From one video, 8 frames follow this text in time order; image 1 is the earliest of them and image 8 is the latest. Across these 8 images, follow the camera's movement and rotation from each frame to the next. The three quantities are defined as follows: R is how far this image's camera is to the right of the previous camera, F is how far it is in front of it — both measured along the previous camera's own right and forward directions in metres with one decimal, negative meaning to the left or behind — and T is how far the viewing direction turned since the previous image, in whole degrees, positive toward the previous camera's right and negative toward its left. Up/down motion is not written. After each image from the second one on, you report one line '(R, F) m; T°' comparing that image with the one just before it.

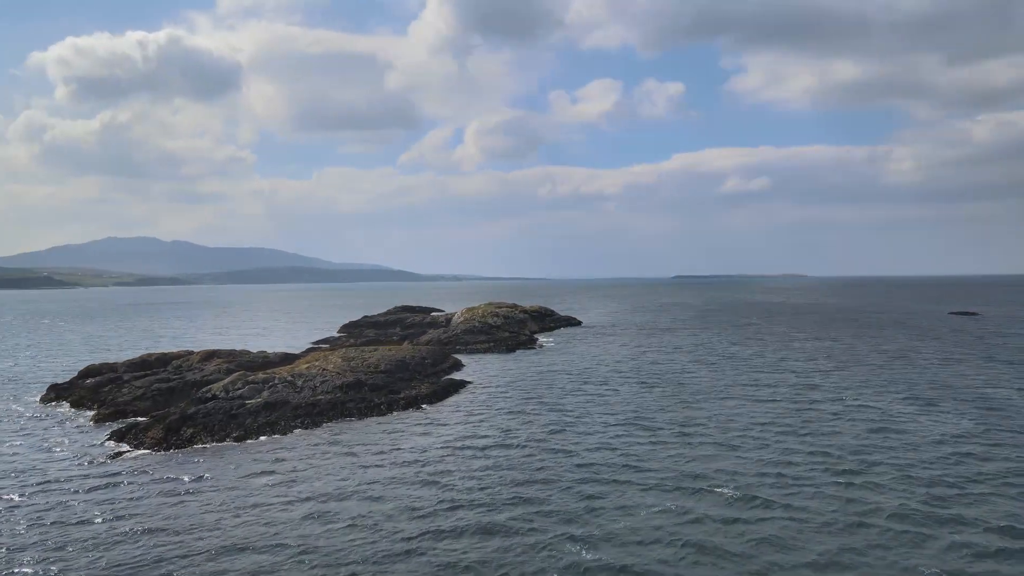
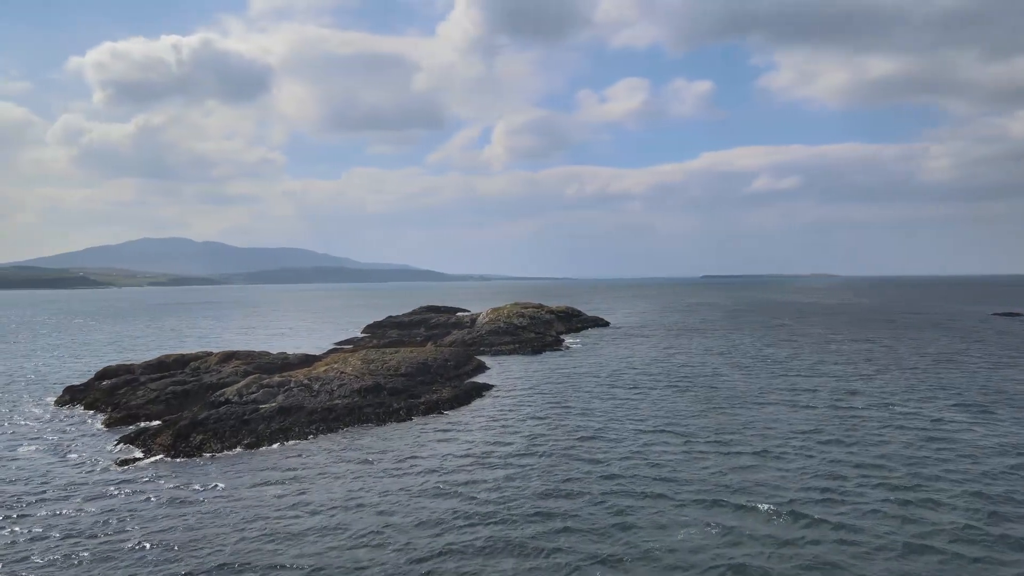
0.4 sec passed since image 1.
(+0.1, +1.5) m; -2°
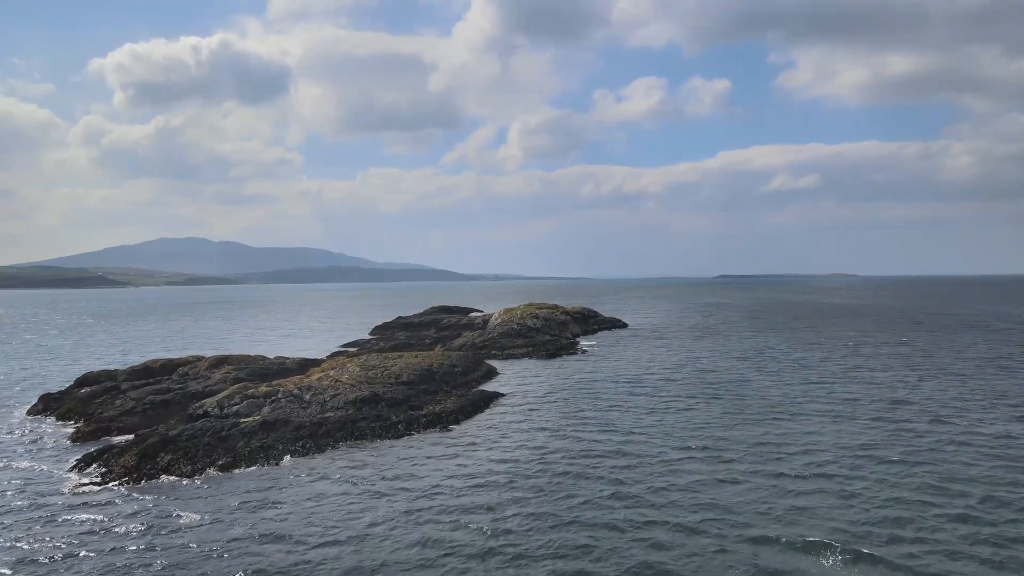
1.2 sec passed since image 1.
(+0.2, +3.1) m; -1°
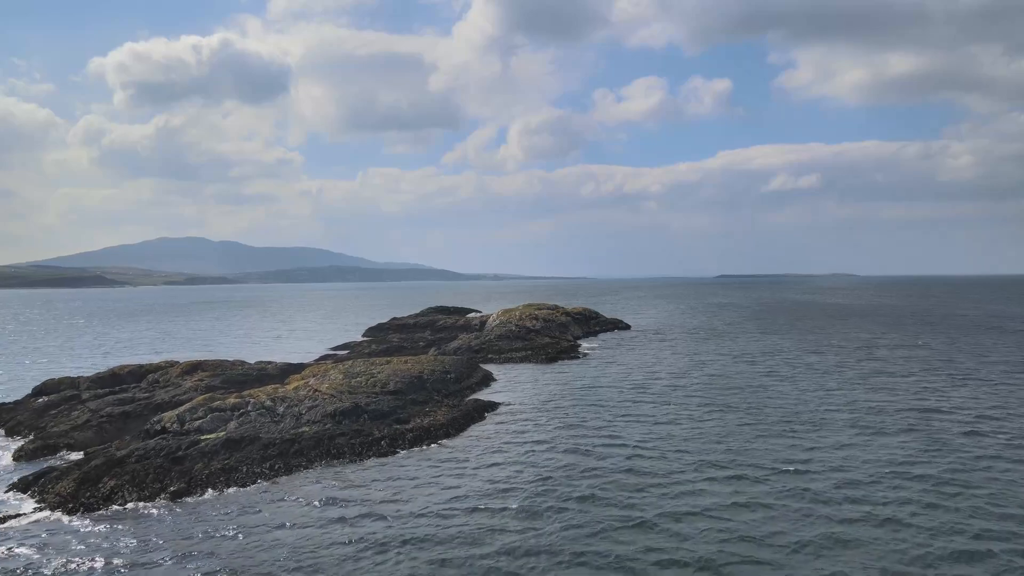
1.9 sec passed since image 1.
(+0.2, +2.8) m; 0°
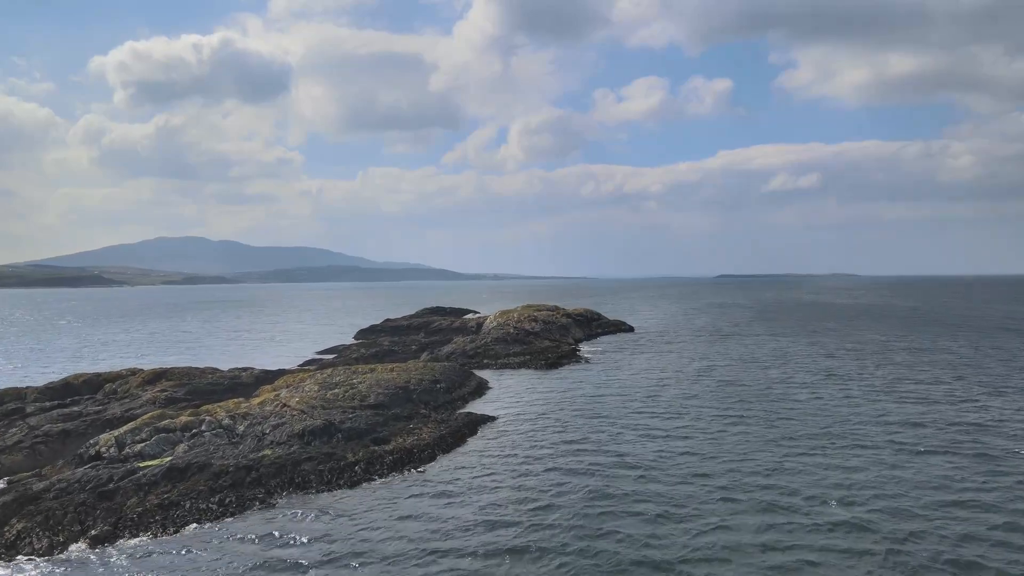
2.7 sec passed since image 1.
(+0.2, +3.3) m; 0°
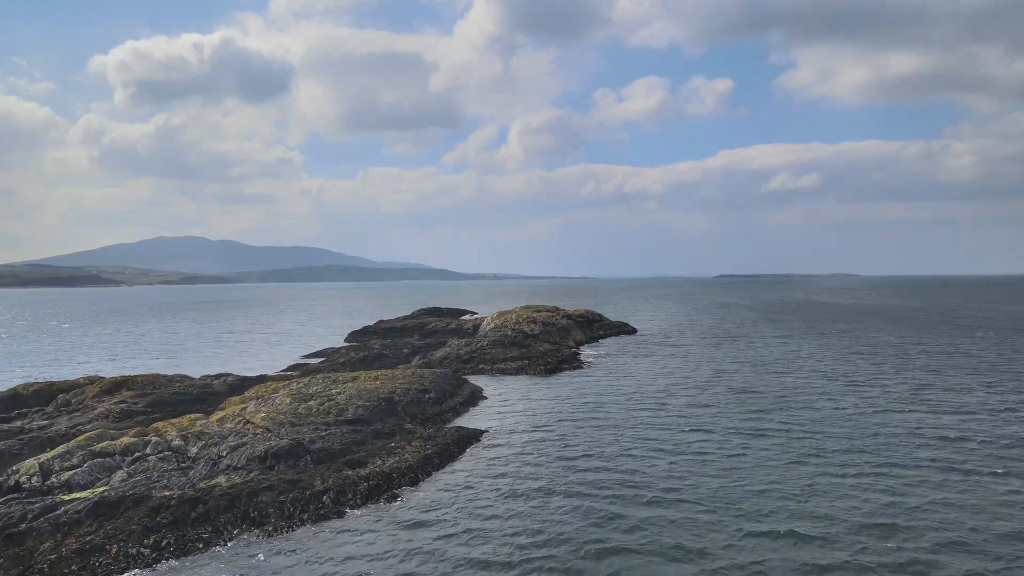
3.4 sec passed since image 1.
(+0.2, +2.9) m; 0°
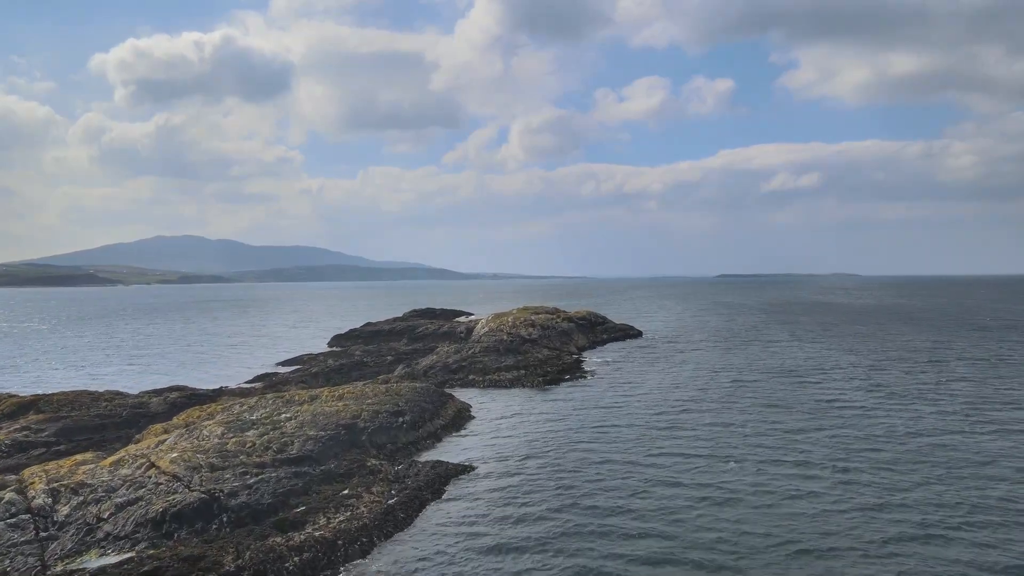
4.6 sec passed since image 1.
(+0.3, +5.1) m; 0°
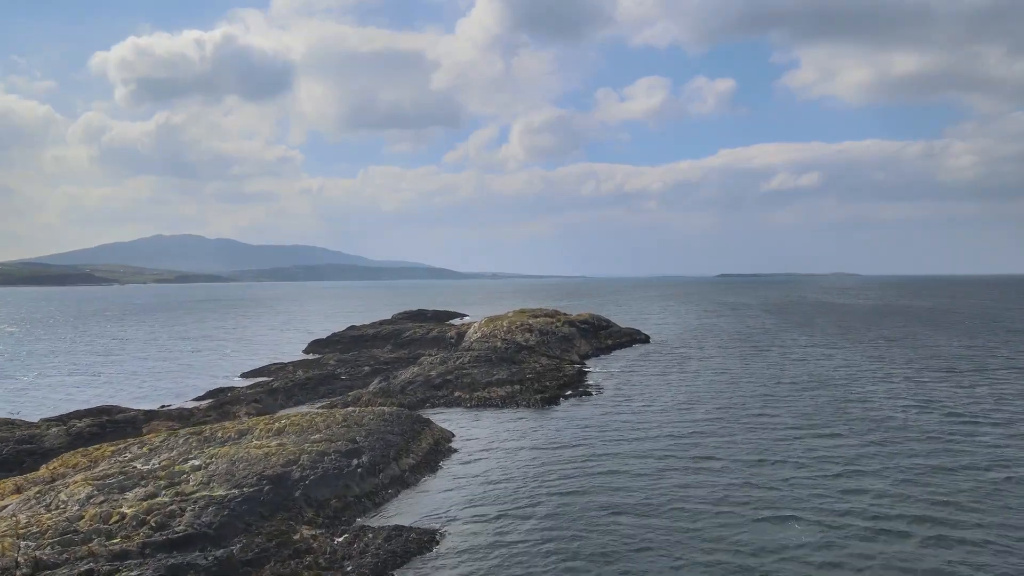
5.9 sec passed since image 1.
(+0.3, +5.7) m; 0°
